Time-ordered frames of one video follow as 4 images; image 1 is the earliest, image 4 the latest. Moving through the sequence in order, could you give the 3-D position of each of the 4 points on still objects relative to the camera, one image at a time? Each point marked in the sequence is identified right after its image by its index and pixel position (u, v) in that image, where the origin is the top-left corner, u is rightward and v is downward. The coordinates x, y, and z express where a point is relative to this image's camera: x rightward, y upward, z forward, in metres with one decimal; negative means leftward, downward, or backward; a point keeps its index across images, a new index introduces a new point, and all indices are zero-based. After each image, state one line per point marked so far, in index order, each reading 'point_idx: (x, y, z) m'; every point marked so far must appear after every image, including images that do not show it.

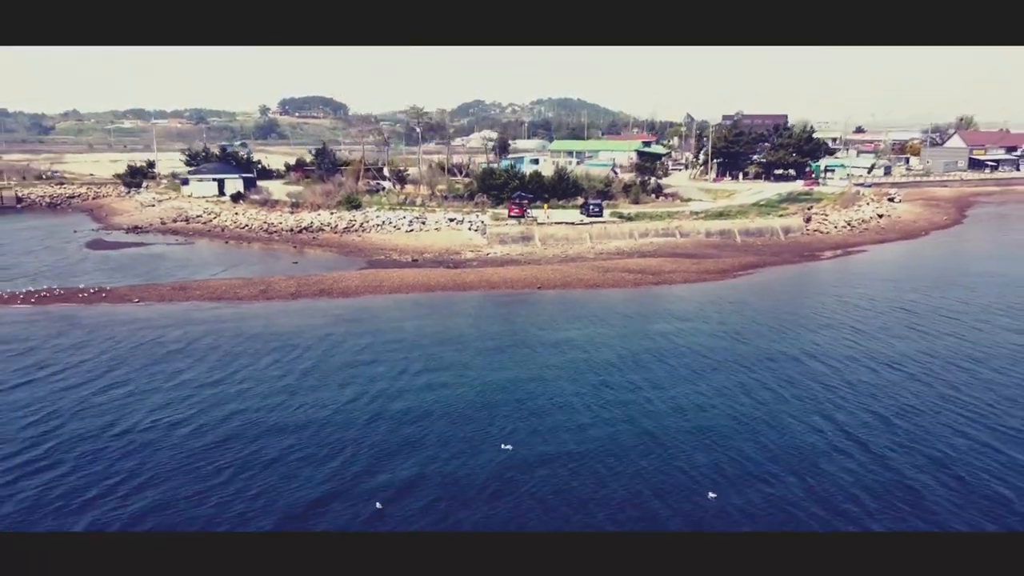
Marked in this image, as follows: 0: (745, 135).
0: (+4.2, +2.8, +14.8) m
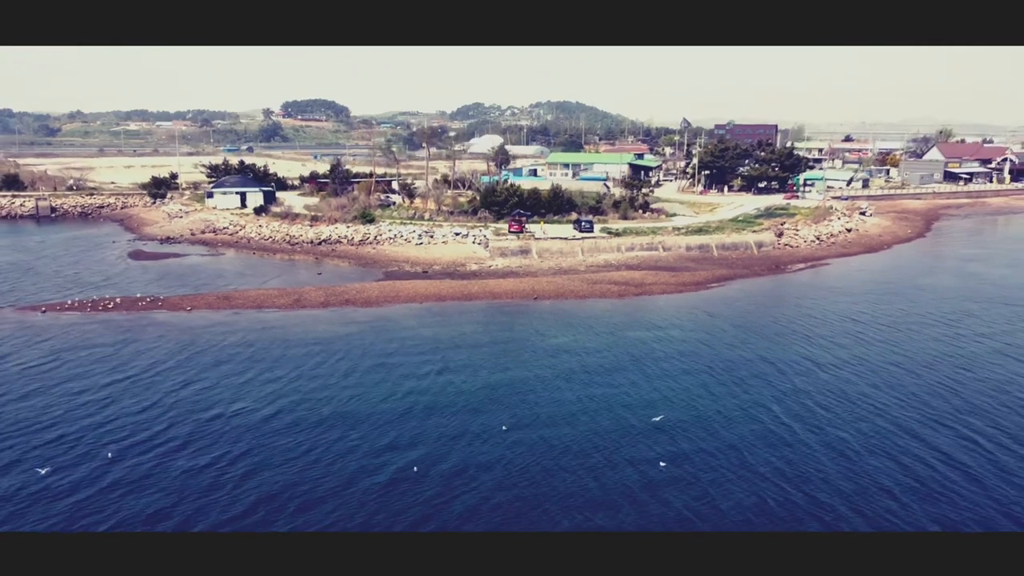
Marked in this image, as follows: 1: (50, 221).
0: (+4.2, +2.7, +15.7) m
1: (-7.5, +1.1, +13.2) m
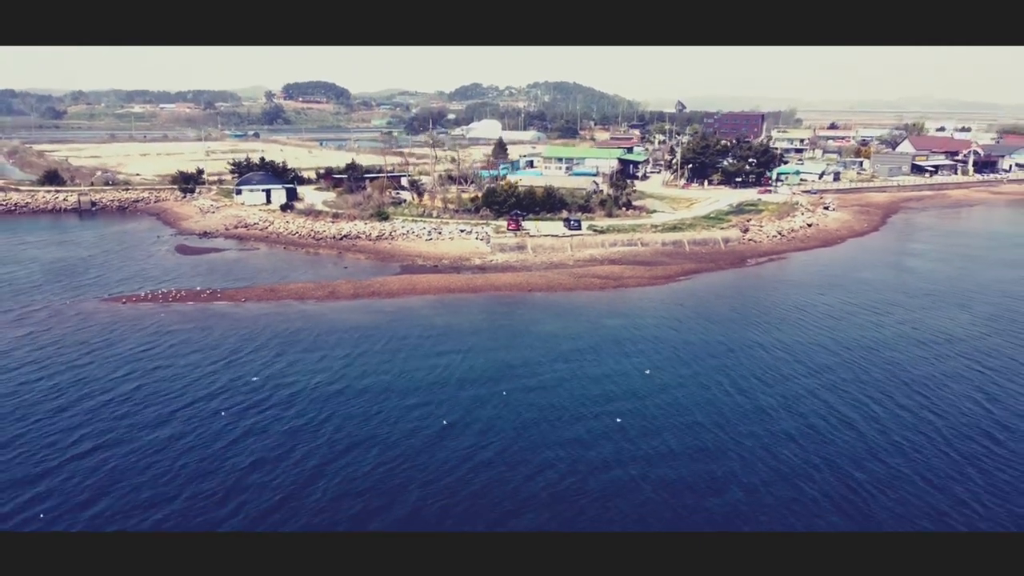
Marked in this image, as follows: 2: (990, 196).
0: (+4.2, +3.0, +17.1) m
1: (-7.5, +1.3, +14.5) m
2: (+10.6, +2.1, +18.1) m
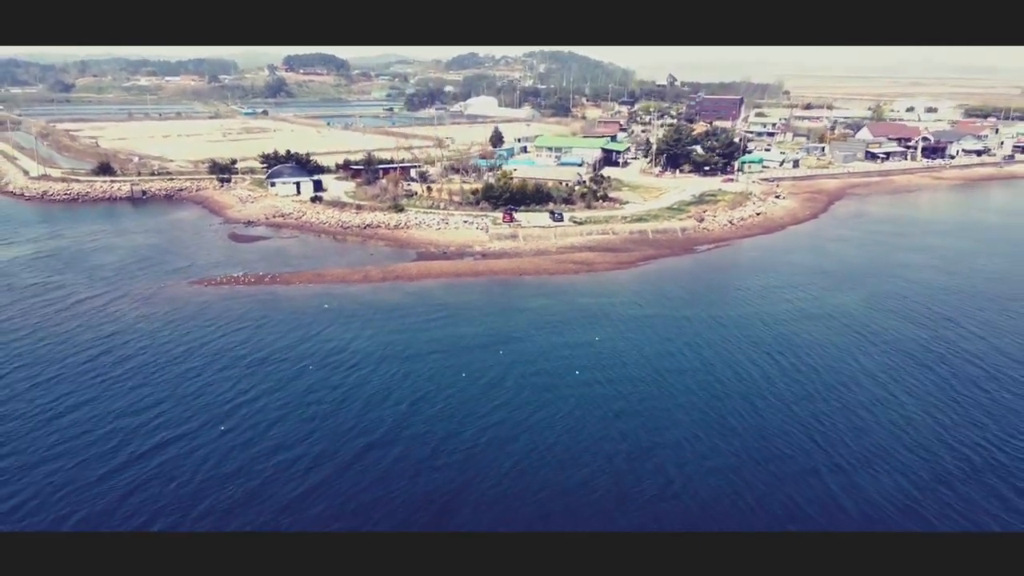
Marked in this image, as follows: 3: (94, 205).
0: (+4.1, +3.5, +19.4) m
1: (-7.6, +1.8, +16.8) m
2: (+10.5, +2.7, +20.4) m
3: (-8.5, +1.7, +16.5) m
